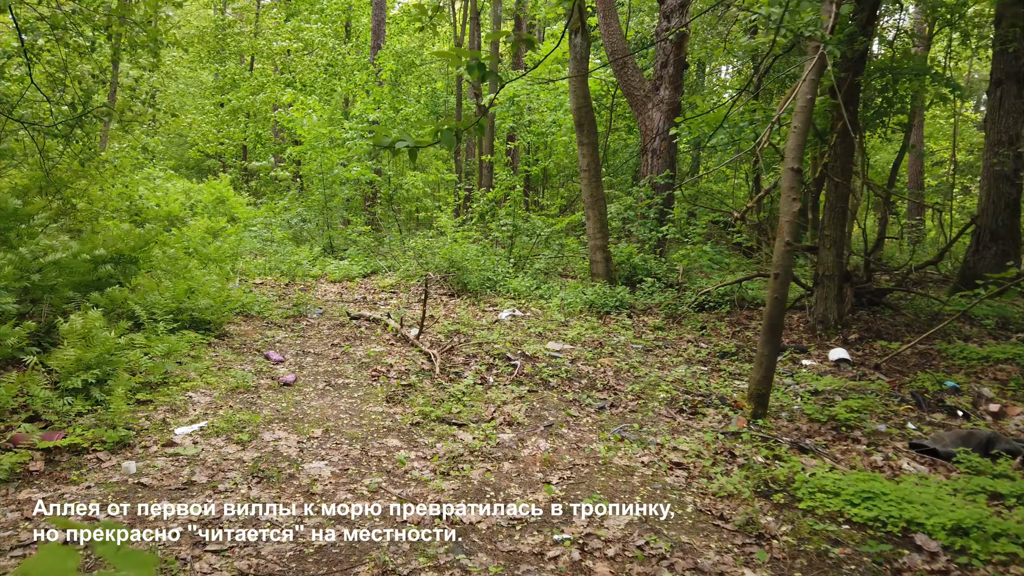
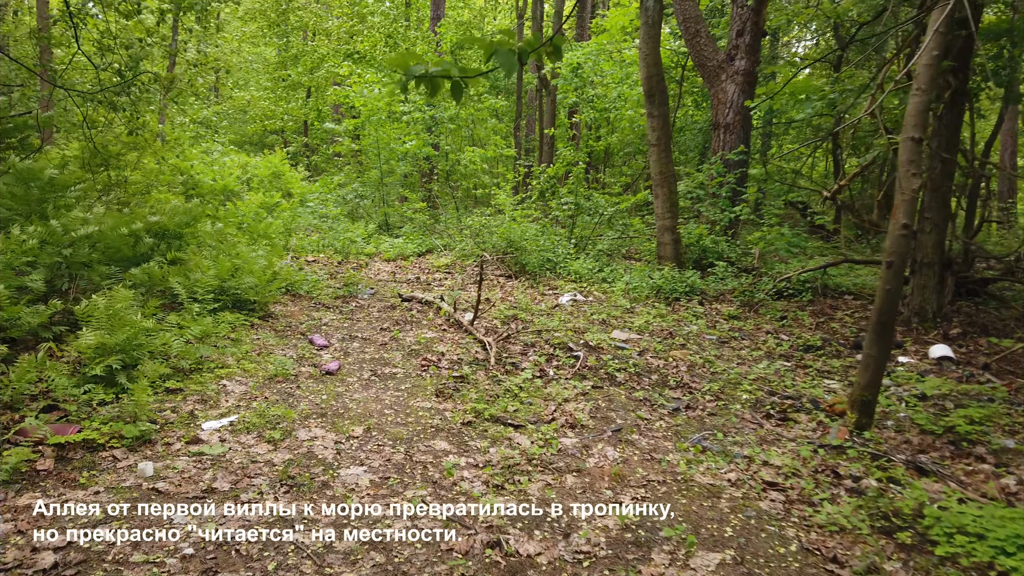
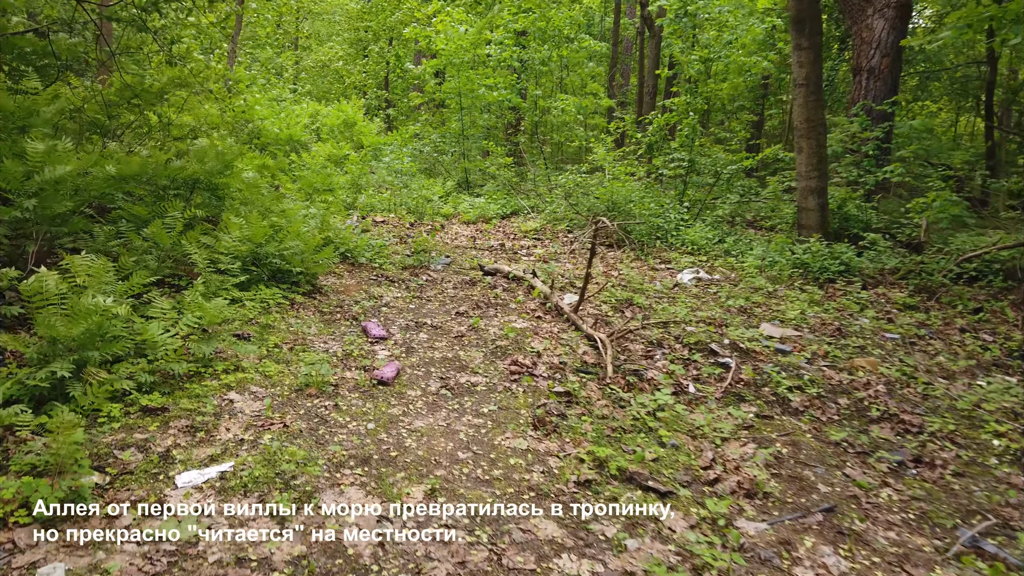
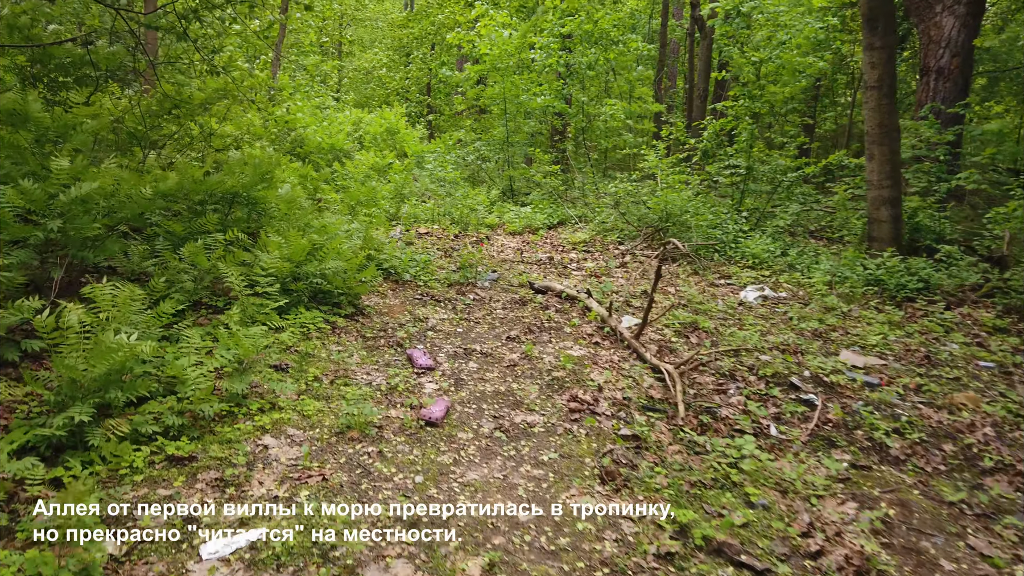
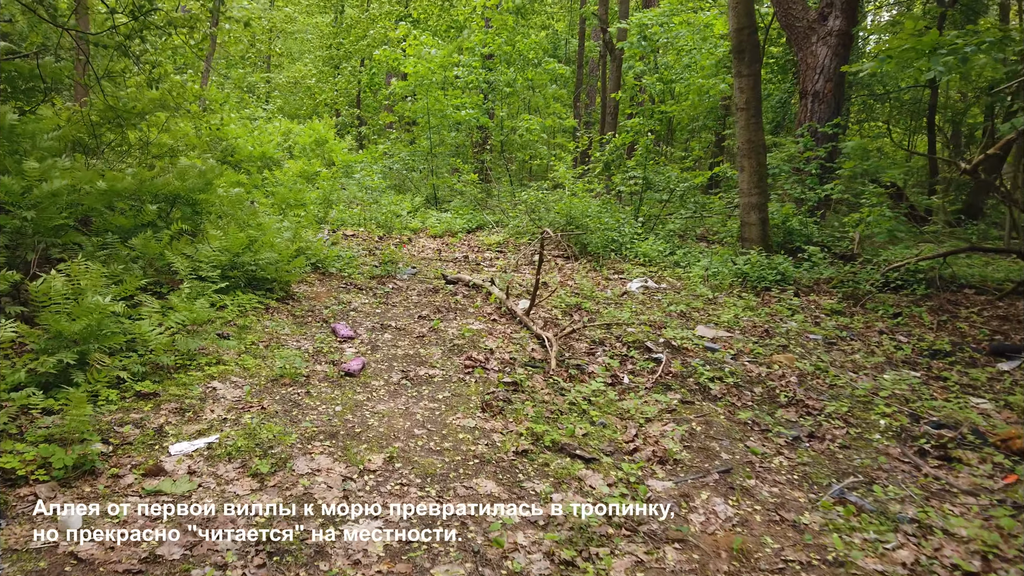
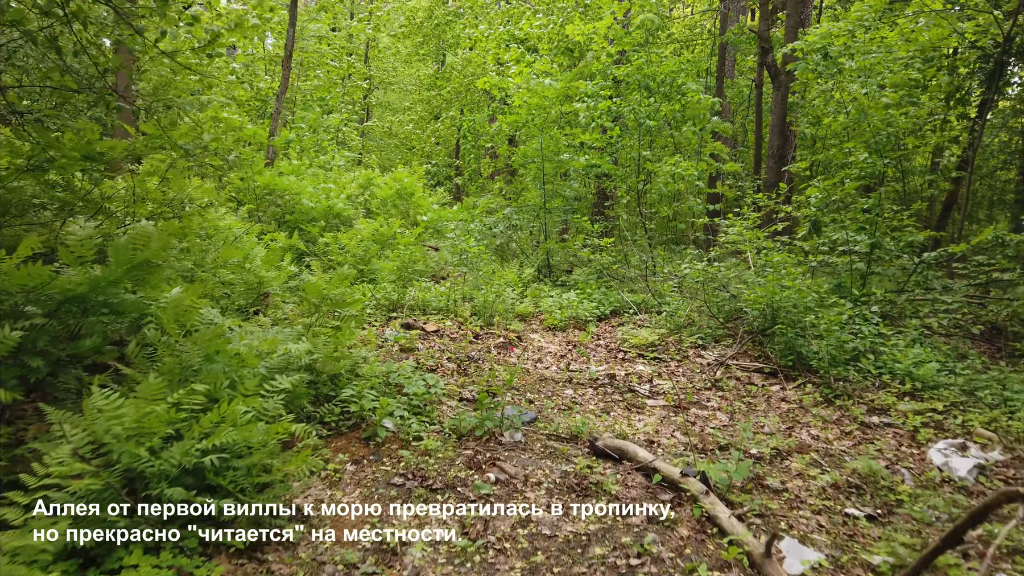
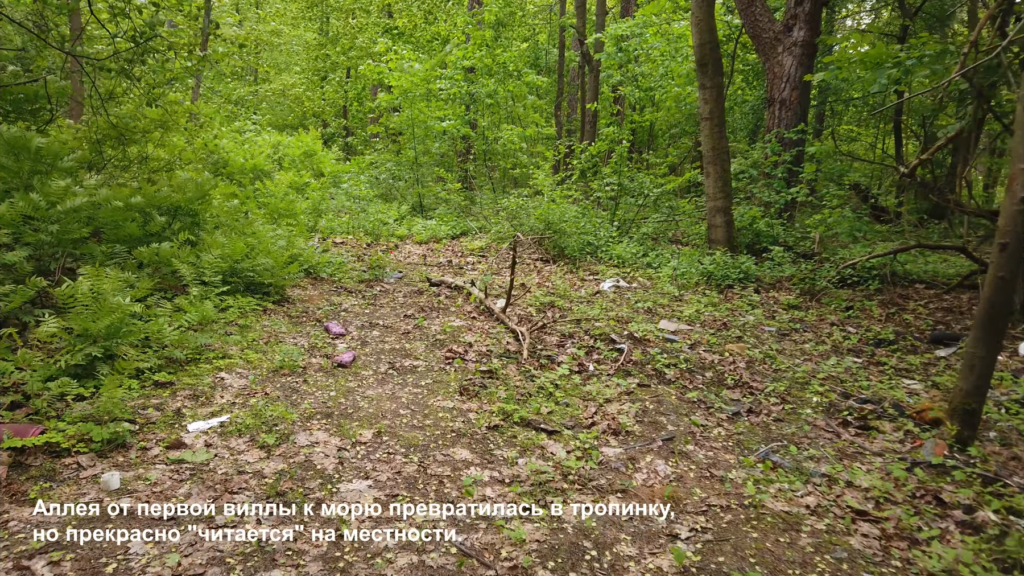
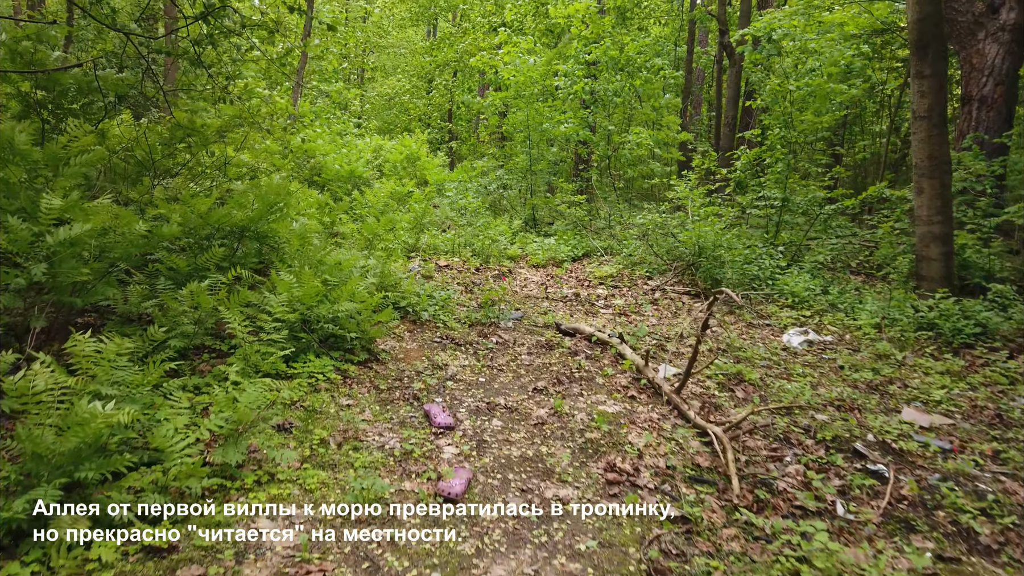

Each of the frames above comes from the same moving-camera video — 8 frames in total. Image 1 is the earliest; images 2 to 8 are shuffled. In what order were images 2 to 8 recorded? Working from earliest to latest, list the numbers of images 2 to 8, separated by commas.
2, 7, 5, 3, 4, 8, 6
